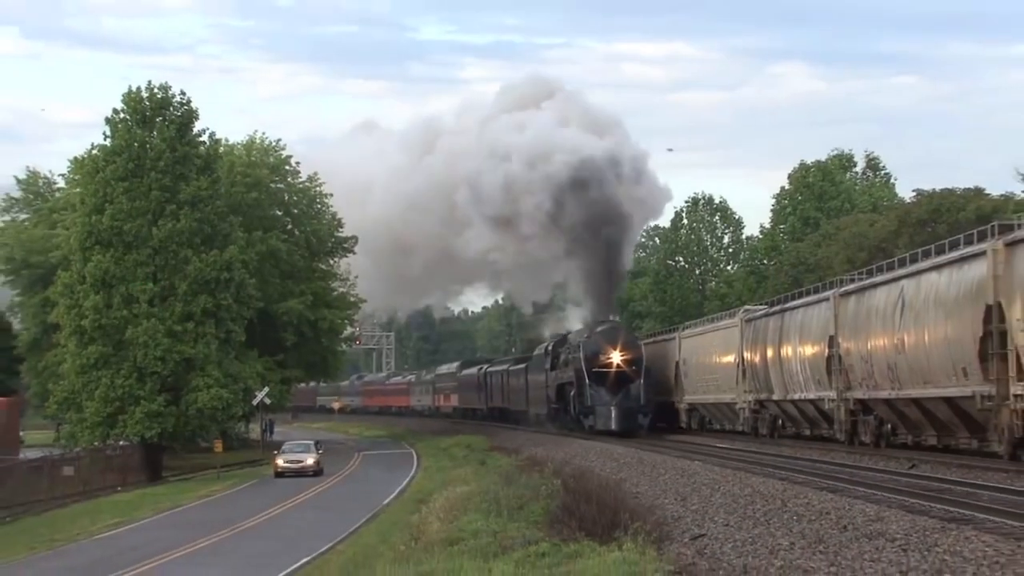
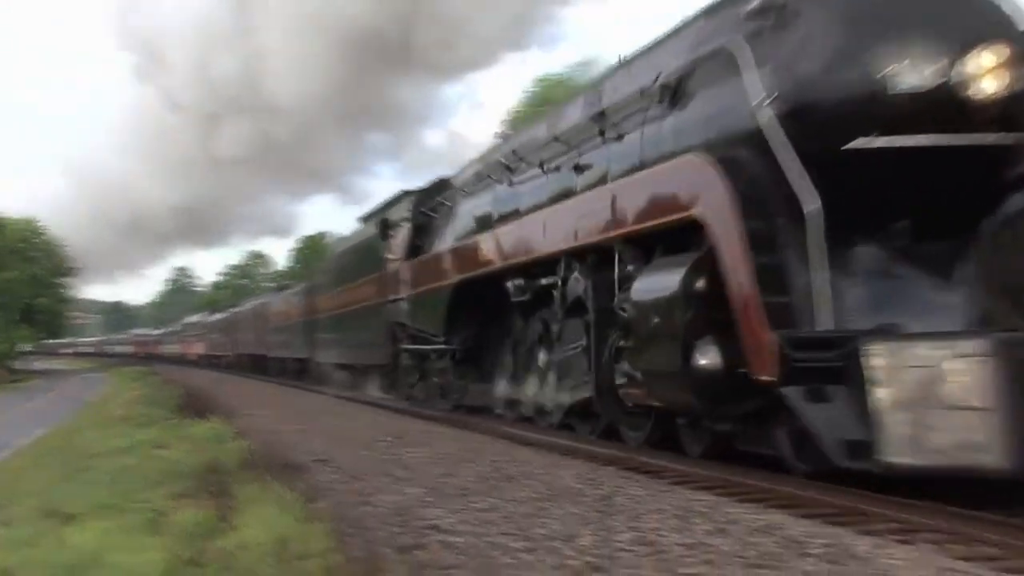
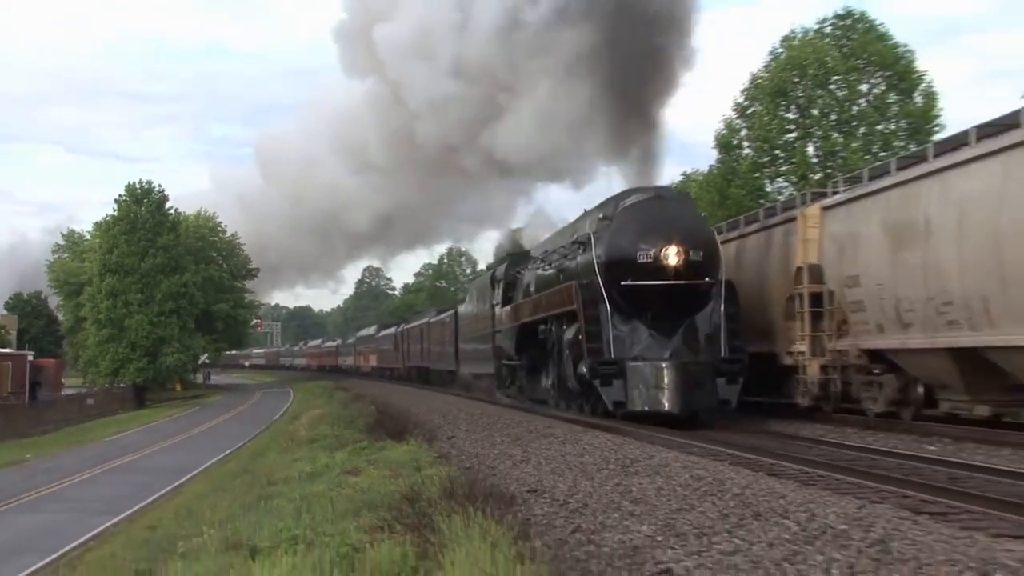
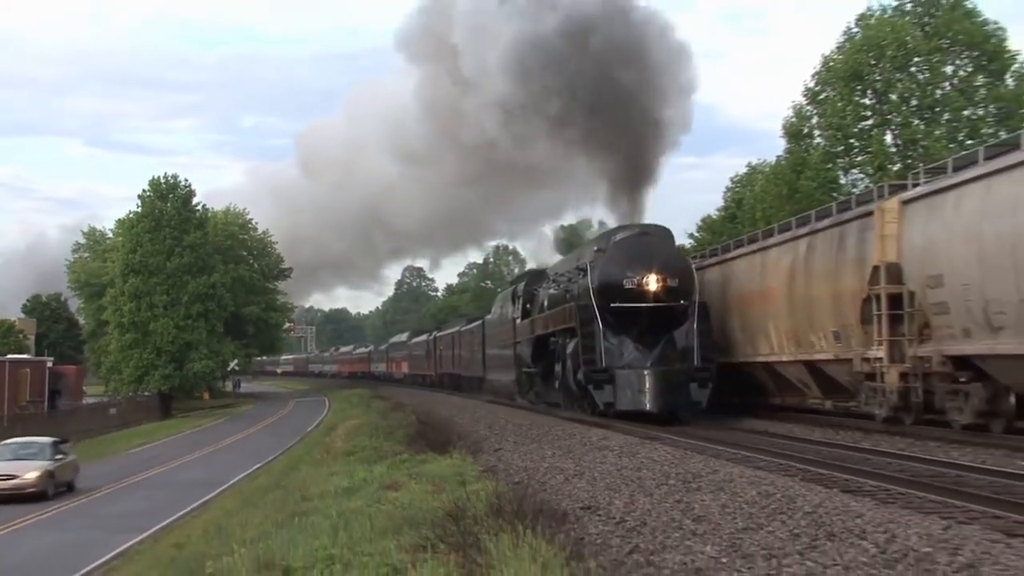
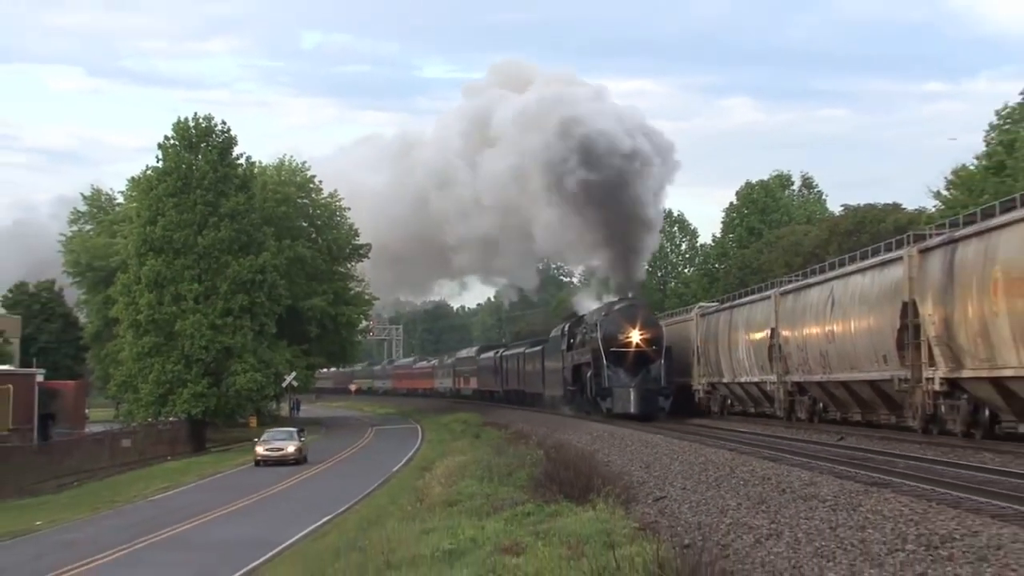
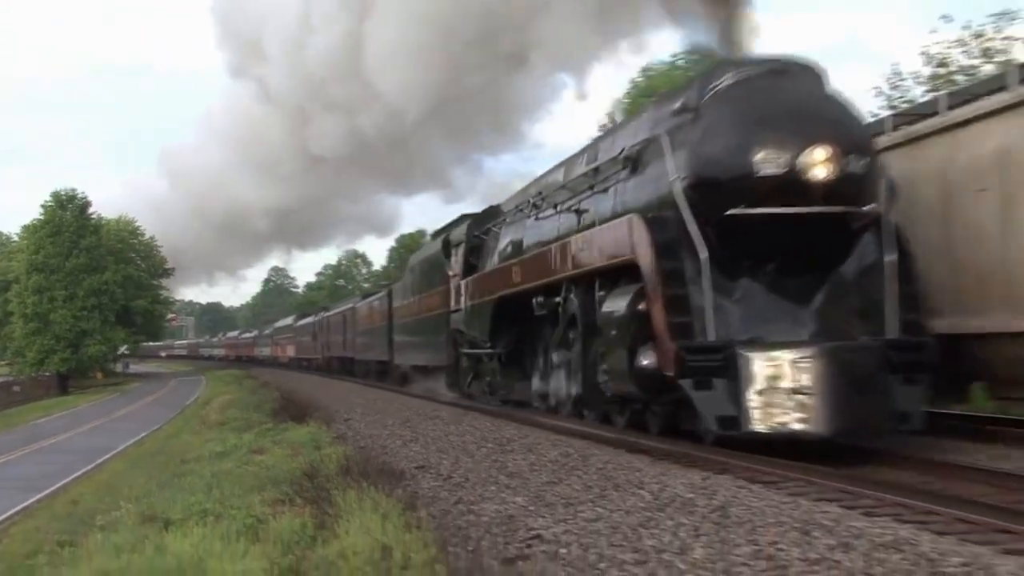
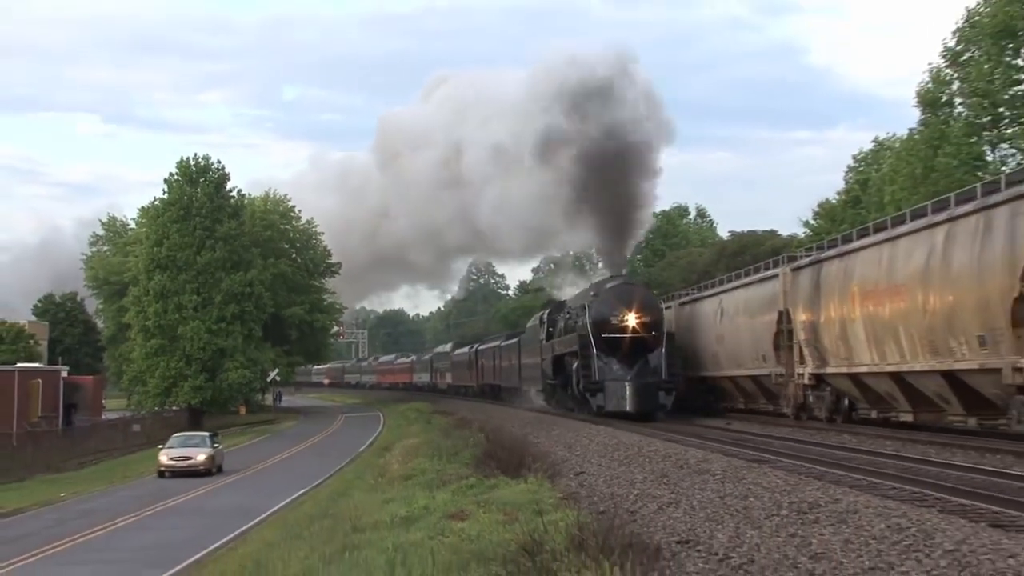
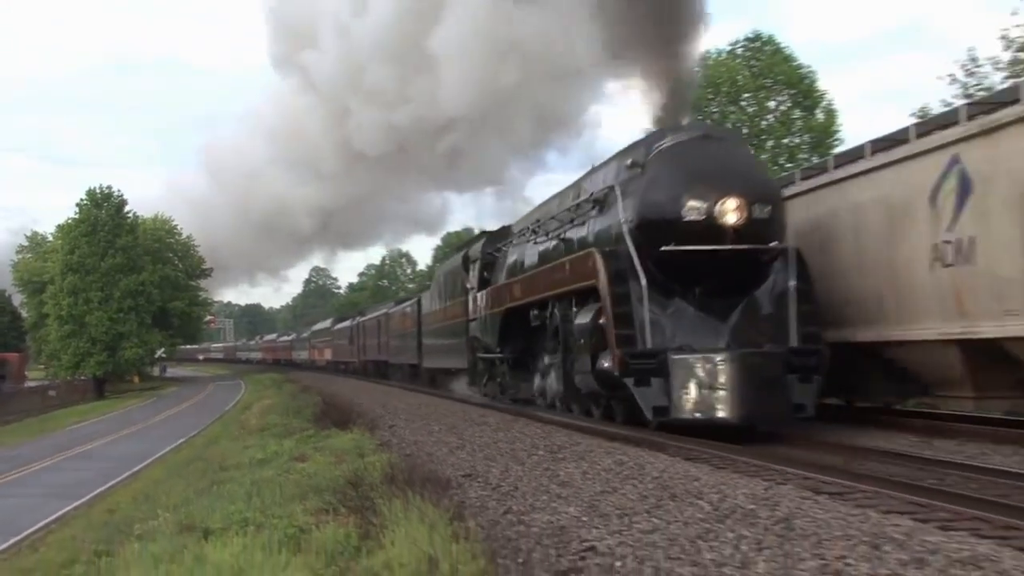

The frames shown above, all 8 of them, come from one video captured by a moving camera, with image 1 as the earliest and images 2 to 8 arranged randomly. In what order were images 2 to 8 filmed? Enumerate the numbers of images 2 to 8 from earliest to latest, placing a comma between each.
5, 7, 4, 3, 8, 6, 2
